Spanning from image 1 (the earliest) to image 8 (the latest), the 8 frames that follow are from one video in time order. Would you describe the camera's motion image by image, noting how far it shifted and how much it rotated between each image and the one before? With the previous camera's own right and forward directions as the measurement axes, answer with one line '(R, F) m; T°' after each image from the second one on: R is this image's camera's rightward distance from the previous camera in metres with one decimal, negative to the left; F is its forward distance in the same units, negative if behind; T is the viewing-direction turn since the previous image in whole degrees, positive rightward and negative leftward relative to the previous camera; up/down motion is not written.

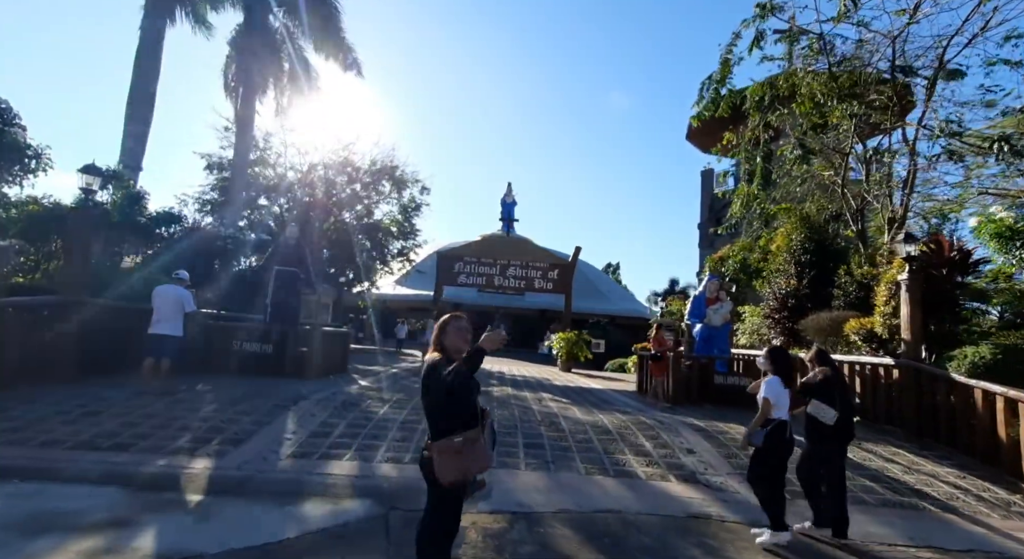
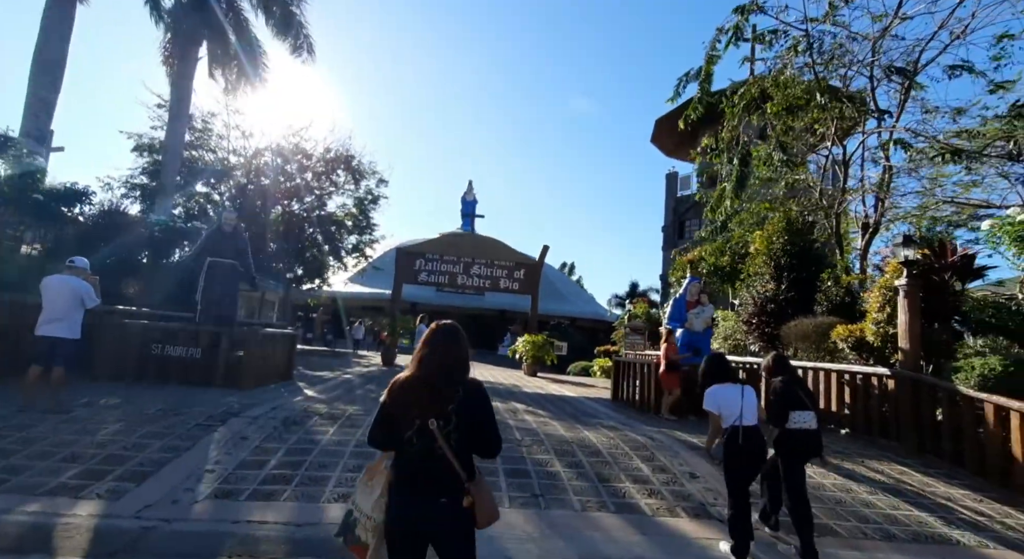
(-0.3, +1.0) m; +5°
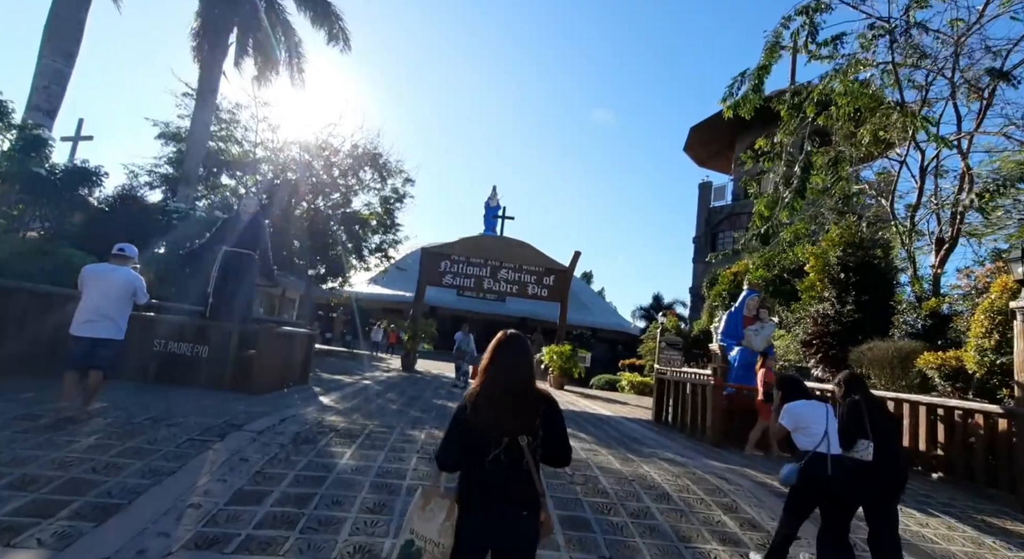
(-0.4, +1.0) m; -2°
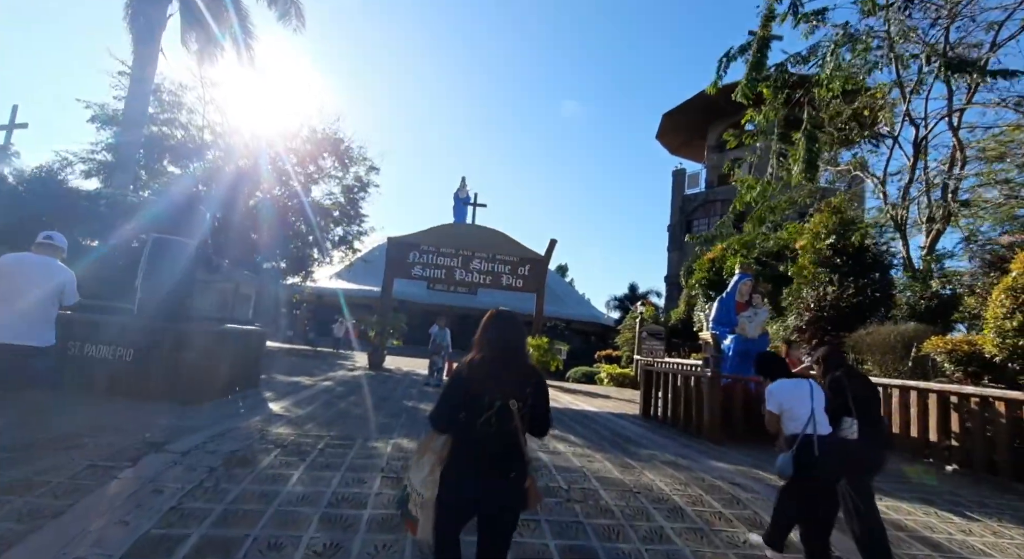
(-0.1, +0.9) m; +3°
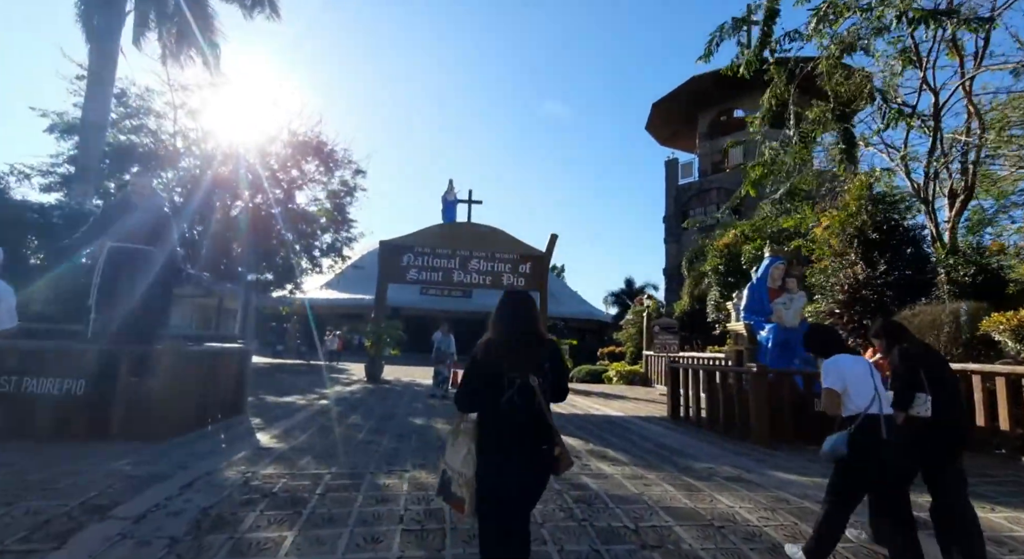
(-0.3, +0.9) m; +1°
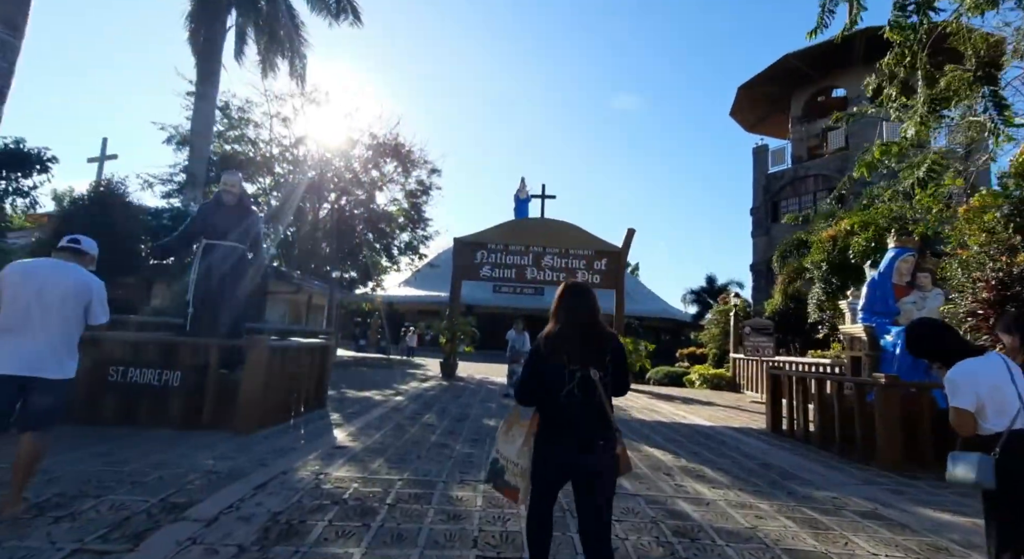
(-0.1, +0.4) m; -8°
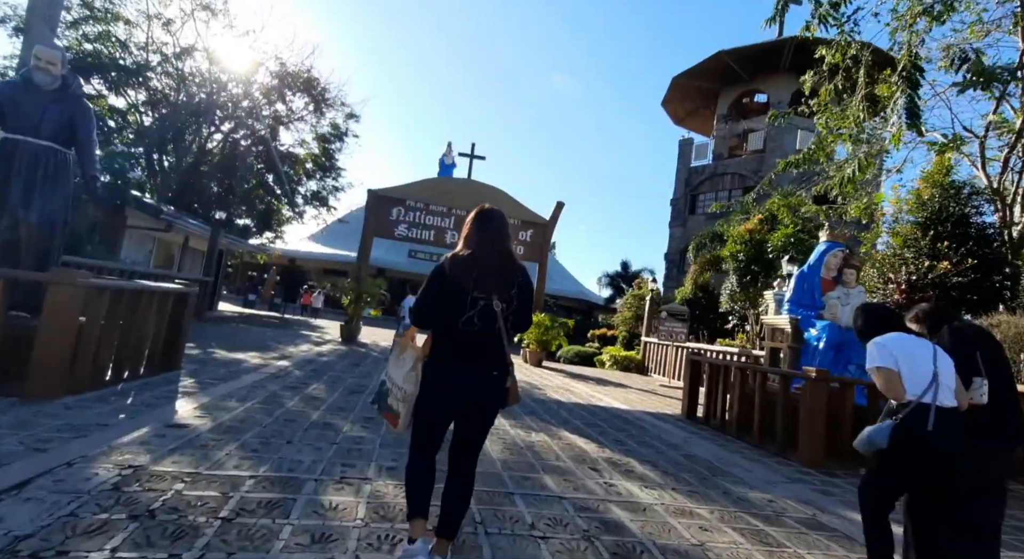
(0.0, +1.0) m; +10°
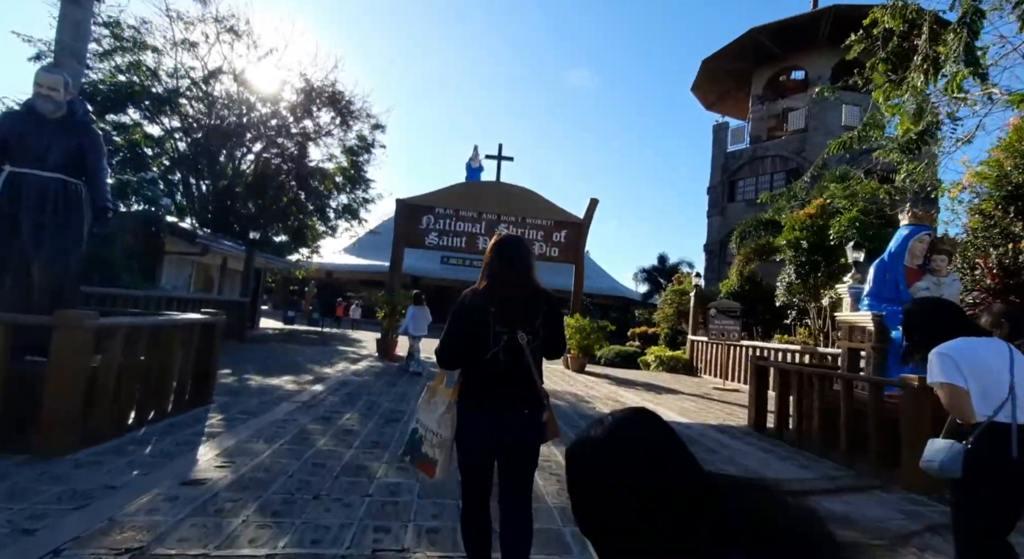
(-0.1, +0.5) m; -4°
